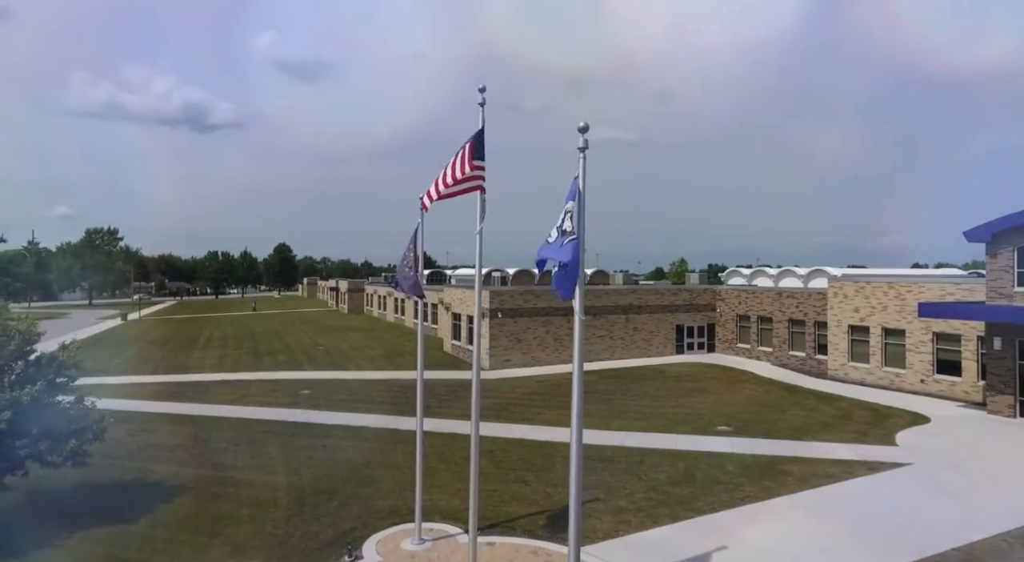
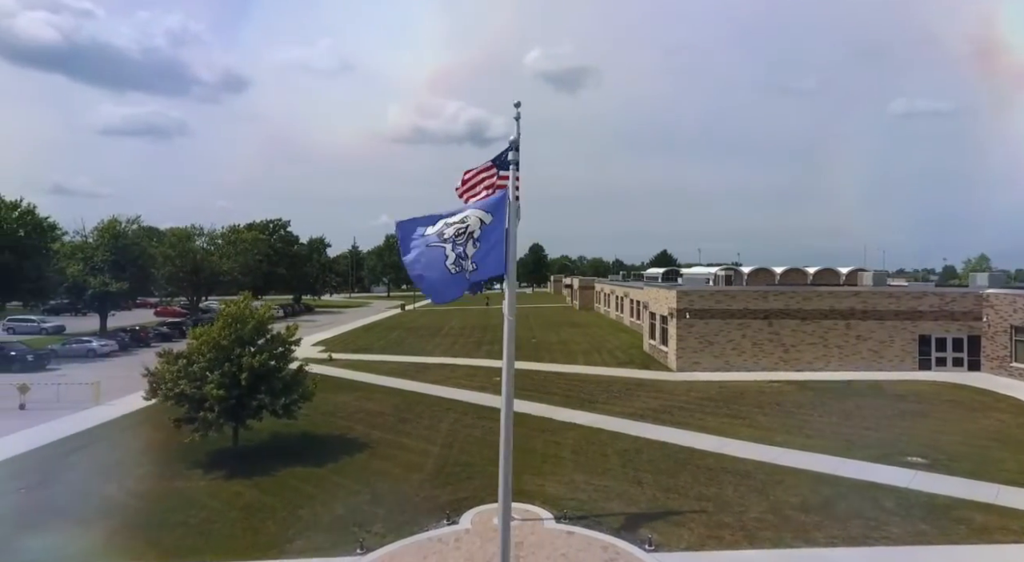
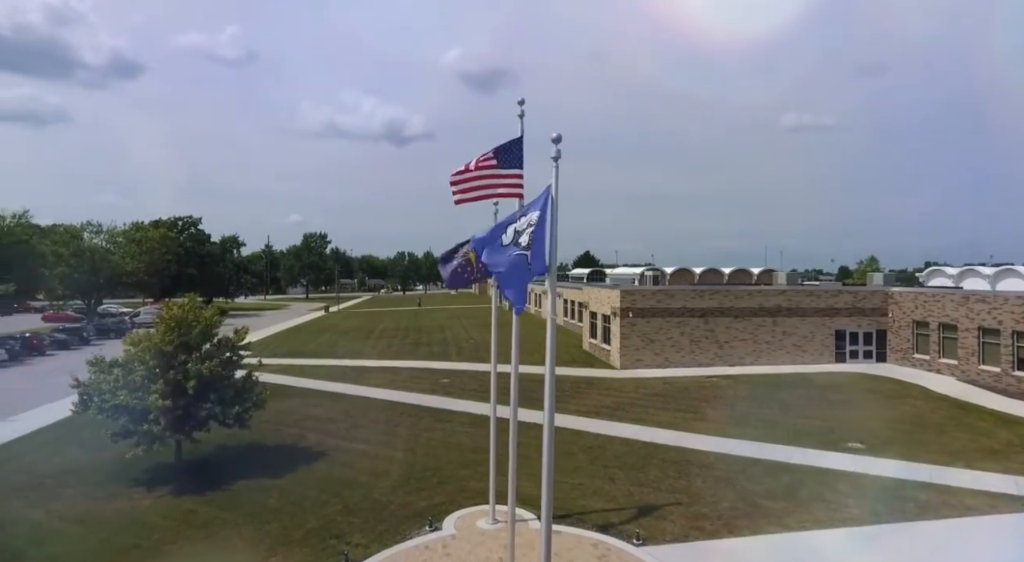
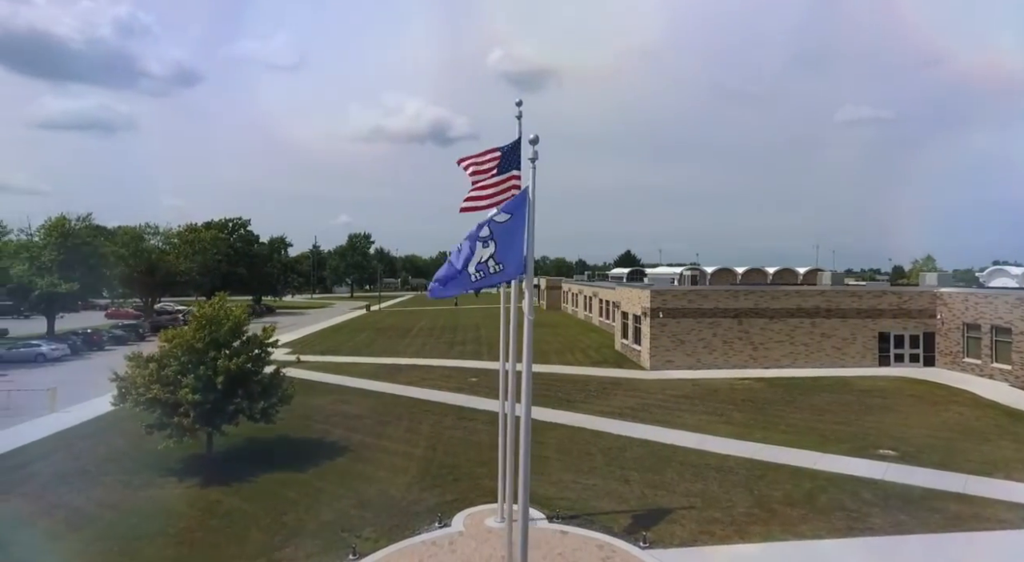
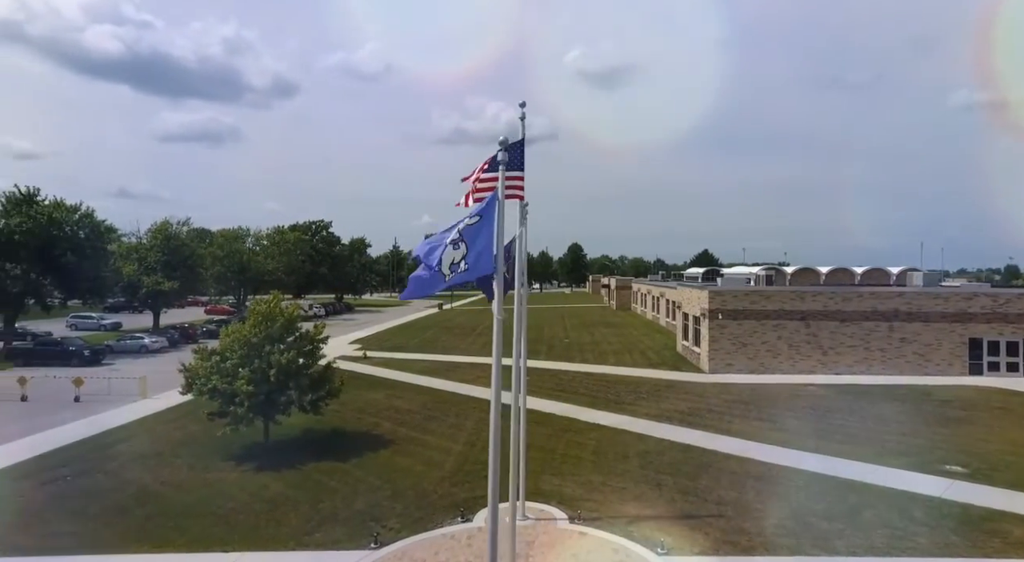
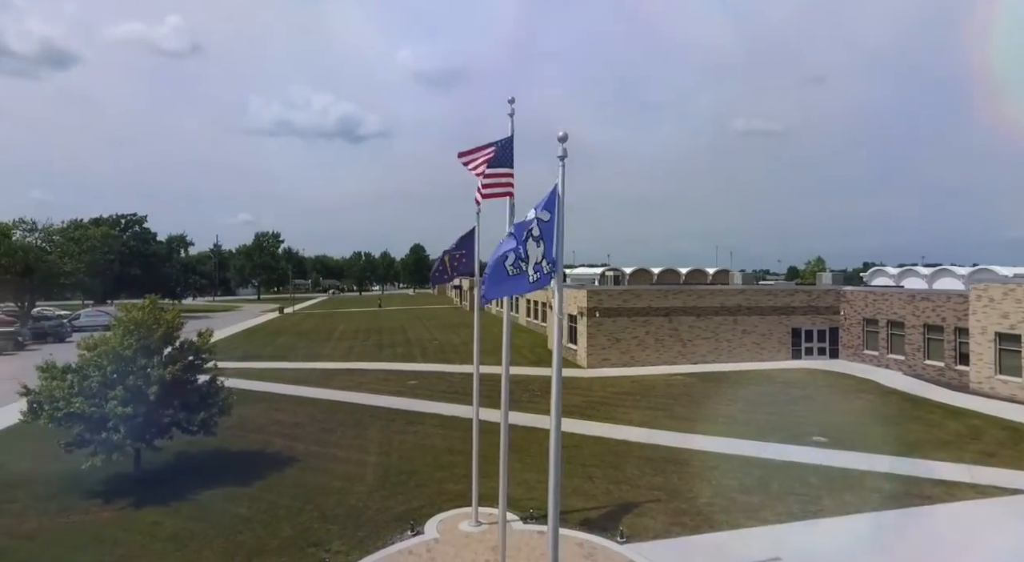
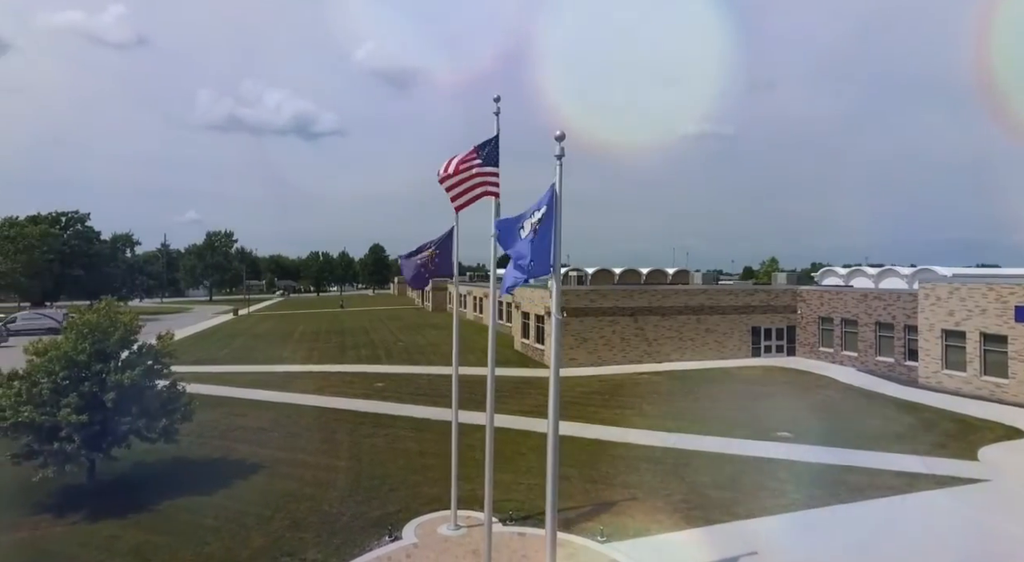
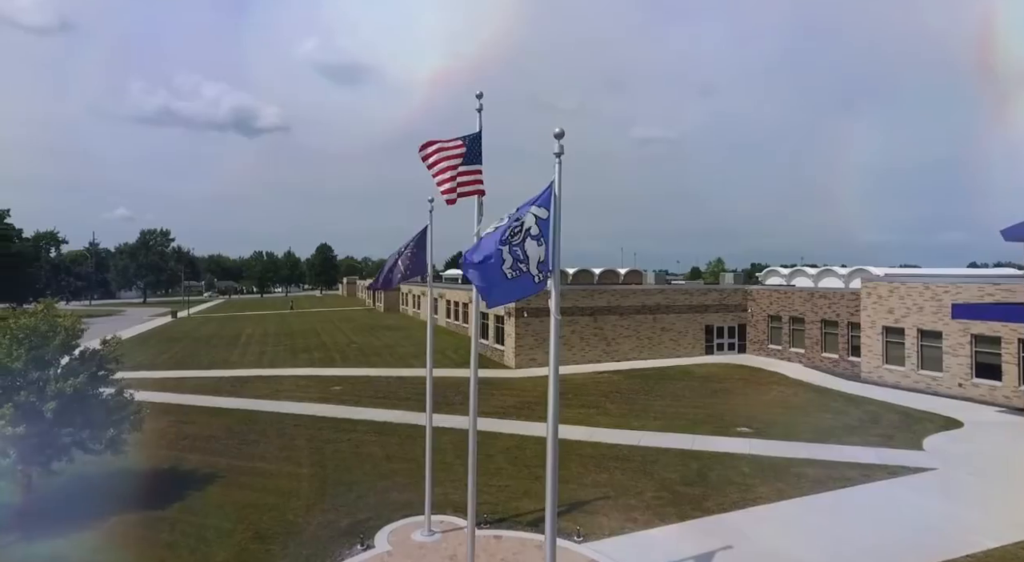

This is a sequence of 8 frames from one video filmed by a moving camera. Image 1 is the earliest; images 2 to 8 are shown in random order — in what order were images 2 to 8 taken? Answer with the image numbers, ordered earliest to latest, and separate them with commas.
8, 7, 6, 3, 4, 2, 5
